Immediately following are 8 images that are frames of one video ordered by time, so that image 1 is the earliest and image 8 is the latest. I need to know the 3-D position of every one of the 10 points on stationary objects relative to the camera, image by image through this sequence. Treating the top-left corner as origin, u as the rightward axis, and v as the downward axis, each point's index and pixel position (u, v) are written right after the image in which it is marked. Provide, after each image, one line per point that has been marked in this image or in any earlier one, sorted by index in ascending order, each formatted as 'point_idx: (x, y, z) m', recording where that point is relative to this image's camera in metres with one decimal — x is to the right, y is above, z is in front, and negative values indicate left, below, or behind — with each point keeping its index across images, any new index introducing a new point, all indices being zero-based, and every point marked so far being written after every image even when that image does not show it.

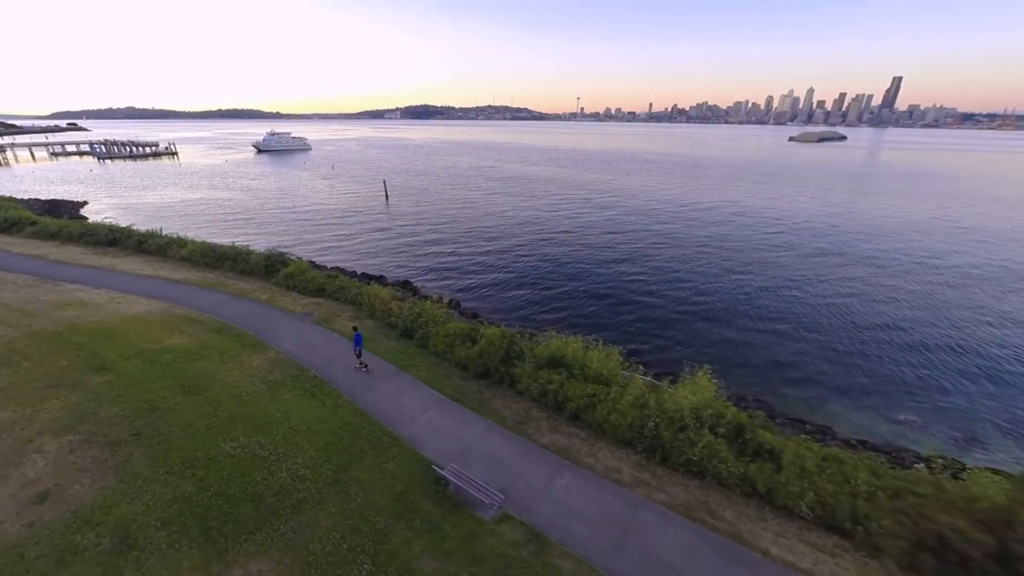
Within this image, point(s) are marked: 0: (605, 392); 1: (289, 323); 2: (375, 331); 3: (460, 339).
0: (+3.1, -3.6, +14.0) m
1: (-10.7, -1.7, +19.7) m
2: (-6.5, -2.0, +19.3) m
3: (-2.2, -2.3, +17.4) m
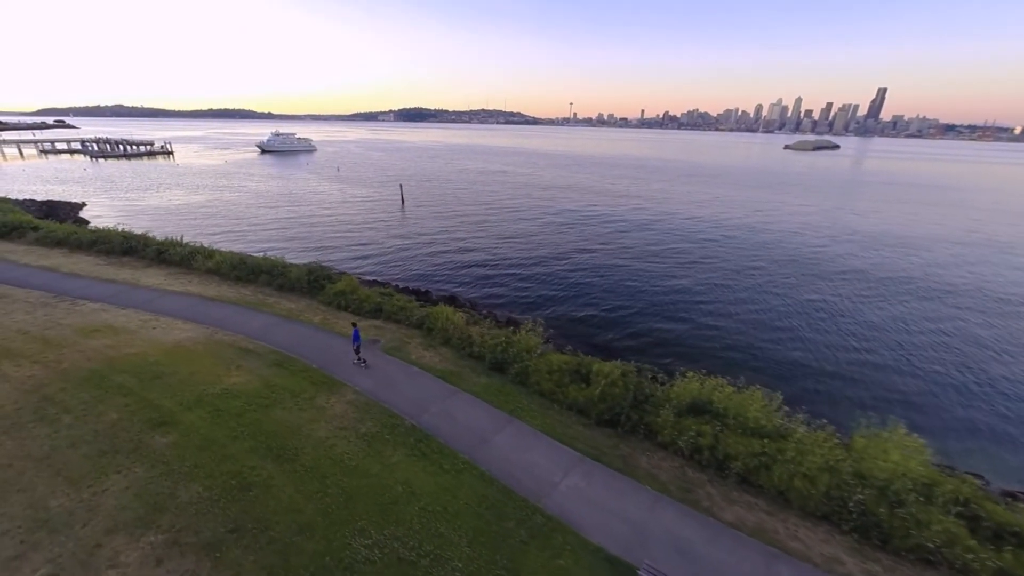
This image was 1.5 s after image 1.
0: (+7.5, -4.6, +11.6) m
1: (-6.5, -2.7, +17.1) m
2: (-2.2, -3.0, +16.7) m
3: (+2.1, -3.3, +15.0) m
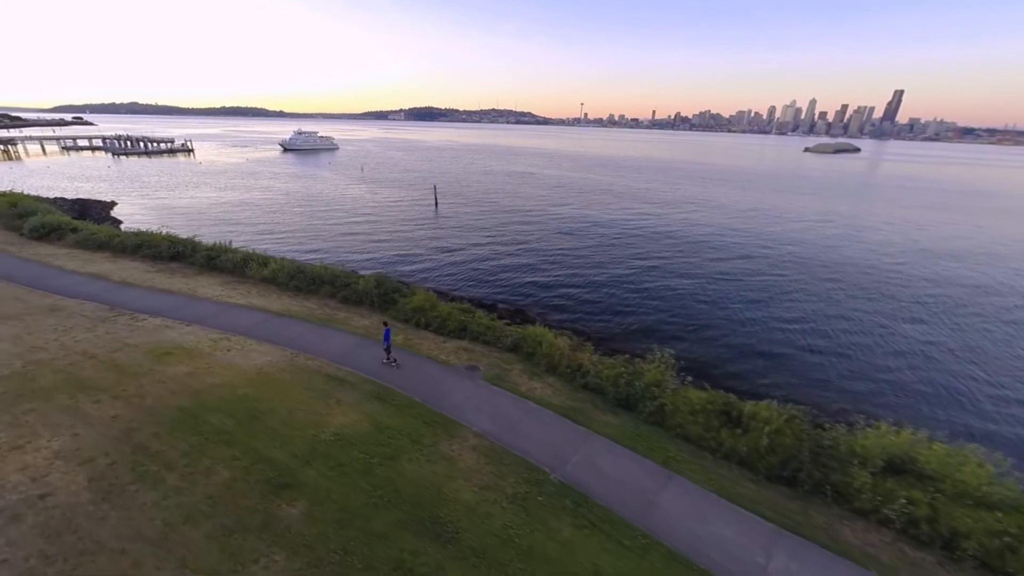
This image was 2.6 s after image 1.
0: (+11.8, -5.5, +9.5) m
1: (-2.1, -3.4, +15.1) m
2: (+2.2, -3.8, +14.6) m
3: (+6.5, -4.1, +12.9) m
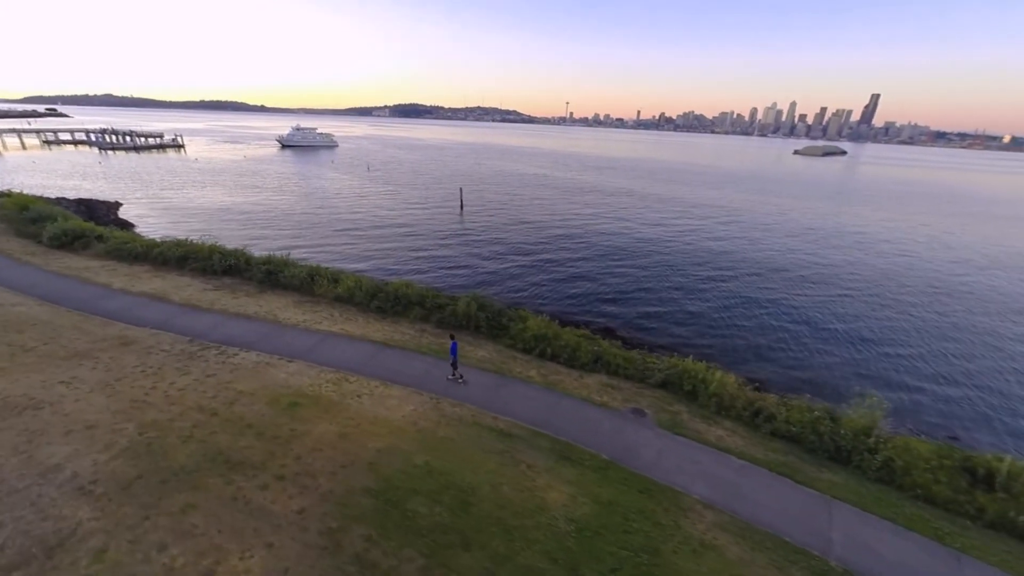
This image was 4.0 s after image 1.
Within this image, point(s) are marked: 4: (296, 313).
0: (+17.8, -6.6, +8.0) m
1: (+3.7, -4.5, +13.0) m
2: (+8.0, -4.9, +12.8) m
3: (+12.3, -5.2, +11.2) m
4: (-10.0, -1.1, +18.8) m
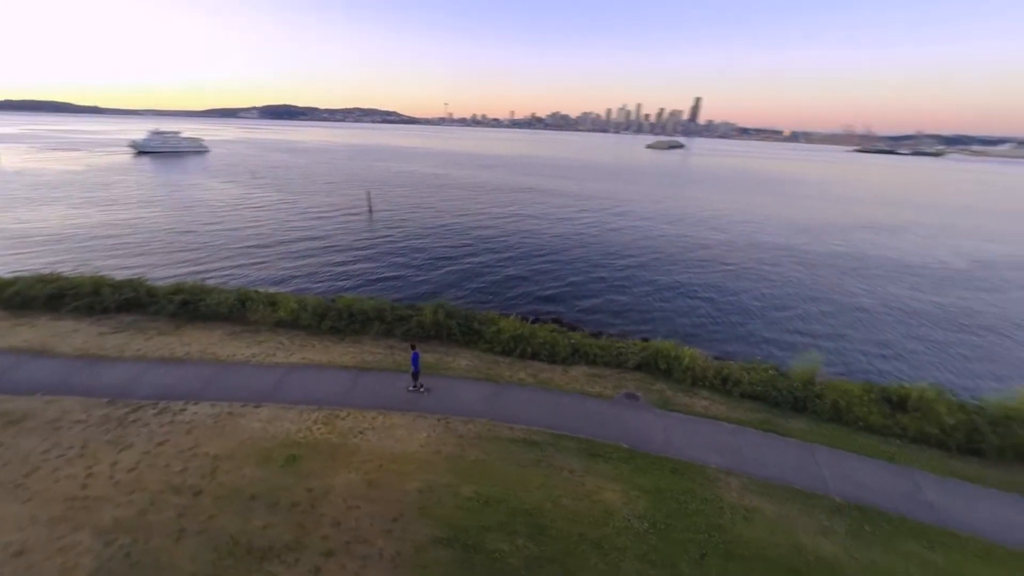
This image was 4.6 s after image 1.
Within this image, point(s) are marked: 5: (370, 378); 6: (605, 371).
0: (+19.1, -4.8, +12.0) m
1: (+4.1, -4.2, +13.6) m
2: (+8.3, -4.2, +14.4) m
3: (+12.9, -4.0, +13.8) m
4: (-10.9, -2.4, +16.1) m
5: (-4.8, -3.2, +14.5) m
6: (+3.8, -3.4, +16.2) m
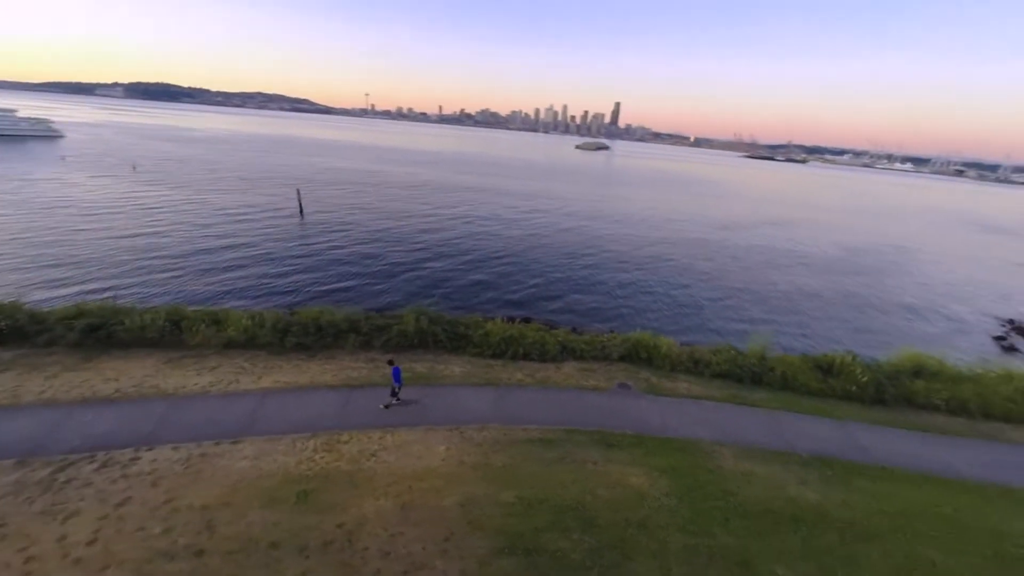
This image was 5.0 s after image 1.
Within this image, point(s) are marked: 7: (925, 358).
0: (+19.1, -3.9, +16.1) m
1: (+4.0, -4.1, +14.6) m
2: (+8.0, -3.8, +16.2) m
3: (+12.6, -3.4, +16.6) m
4: (-11.1, -3.0, +14.0) m
5: (-4.9, -3.5, +13.6) m
6: (+3.3, -3.2, +17.1) m
7: (+17.8, -2.8, +17.5) m
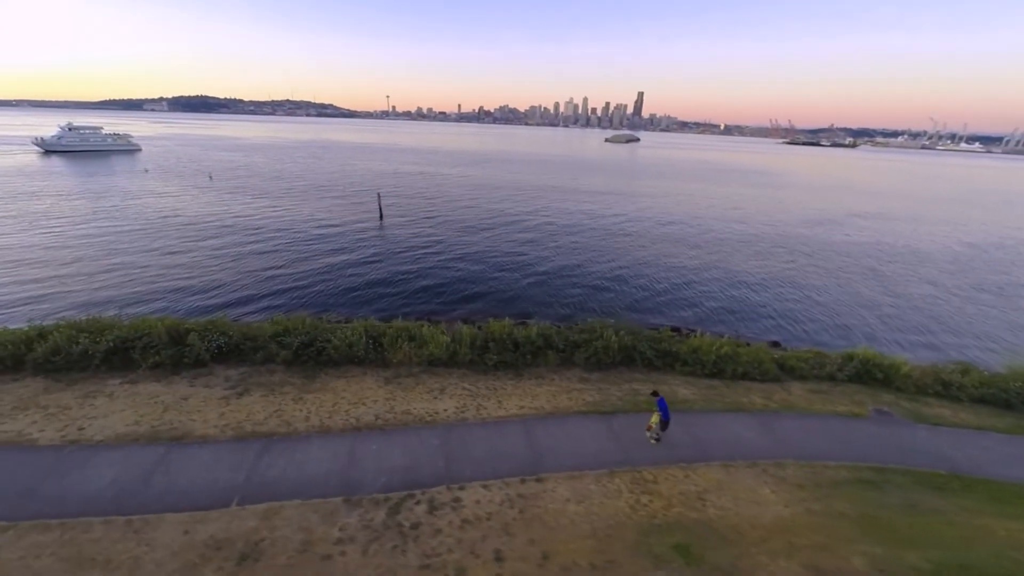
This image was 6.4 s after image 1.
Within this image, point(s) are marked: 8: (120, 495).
0: (+27.4, -4.3, +13.5) m
1: (+12.3, -4.5, +12.8) m
2: (+16.4, -4.3, +14.2) m
3: (+21.0, -3.9, +14.3) m
4: (-2.9, -3.5, +12.9) m
5: (+3.4, -4.0, +12.2) m
6: (+11.6, -3.7, +15.3) m
7: (+26.2, -3.3, +15.0) m
8: (-8.1, -4.3, +8.9) m
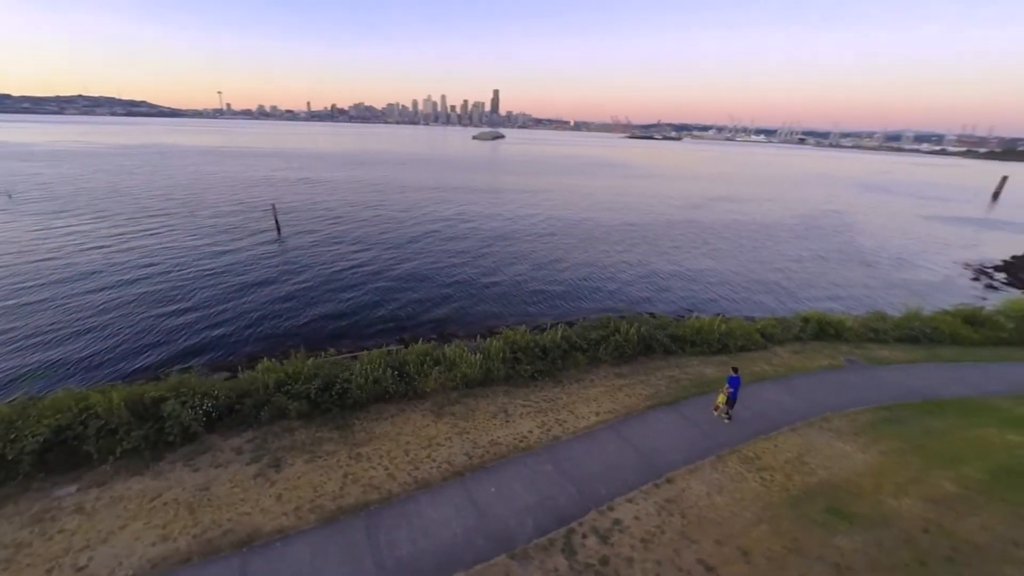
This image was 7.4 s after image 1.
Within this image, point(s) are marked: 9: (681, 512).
0: (+28.3, -1.5, +20.8) m
1: (+14.1, -3.3, +15.9) m
2: (+17.6, -2.6, +18.3) m
3: (+21.9, -1.7, +19.8) m
4: (-0.5, -4.0, +11.8) m
5: (+5.7, -3.8, +12.9) m
6: (+12.7, -2.6, +18.1) m
7: (+26.7, -0.6, +21.9) m
8: (-4.3, -5.3, +6.5) m
9: (+3.7, -4.8, +9.0) m
